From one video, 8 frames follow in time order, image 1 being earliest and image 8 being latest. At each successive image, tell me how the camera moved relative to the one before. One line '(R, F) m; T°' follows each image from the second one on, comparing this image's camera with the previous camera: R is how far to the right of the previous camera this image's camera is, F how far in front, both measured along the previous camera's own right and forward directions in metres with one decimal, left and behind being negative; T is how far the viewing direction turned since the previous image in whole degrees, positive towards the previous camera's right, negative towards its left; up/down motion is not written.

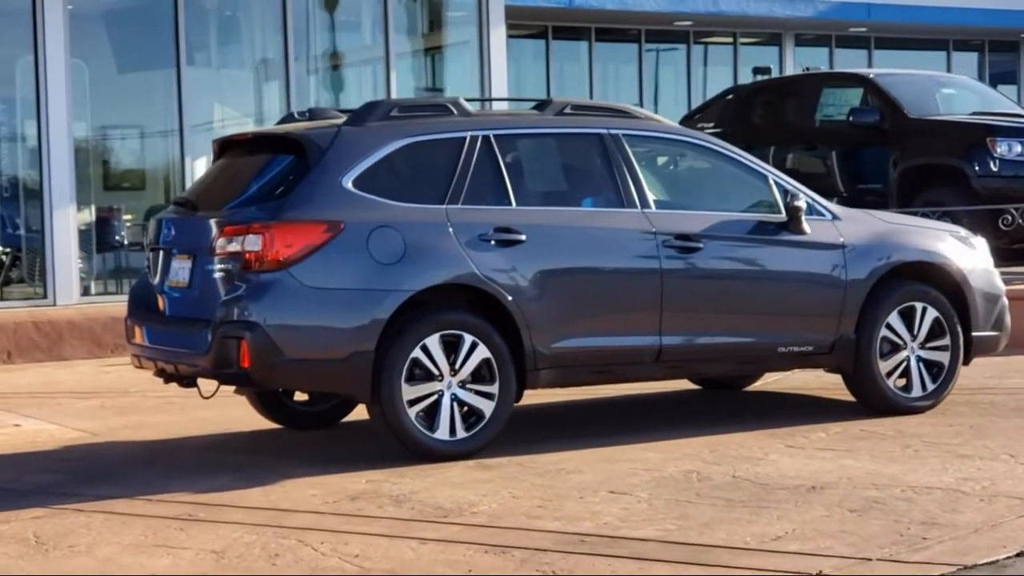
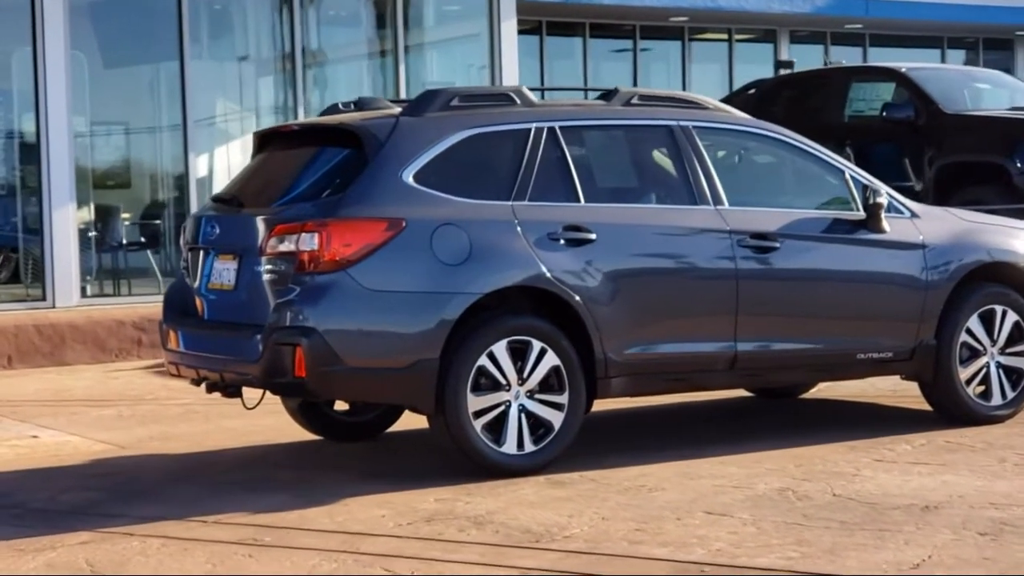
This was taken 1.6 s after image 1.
(-0.4, +0.5) m; +1°
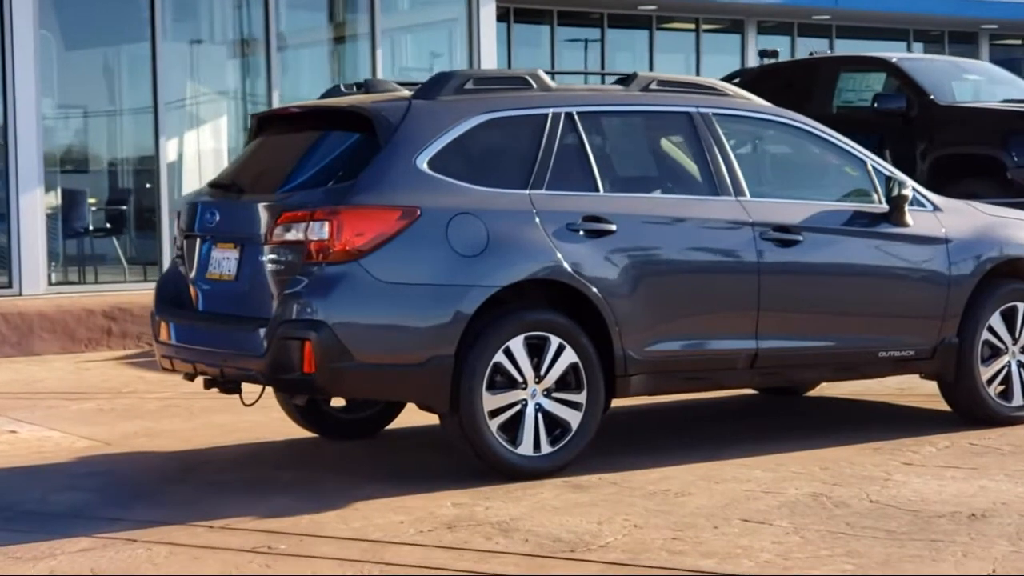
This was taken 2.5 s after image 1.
(-0.3, +0.3) m; +2°
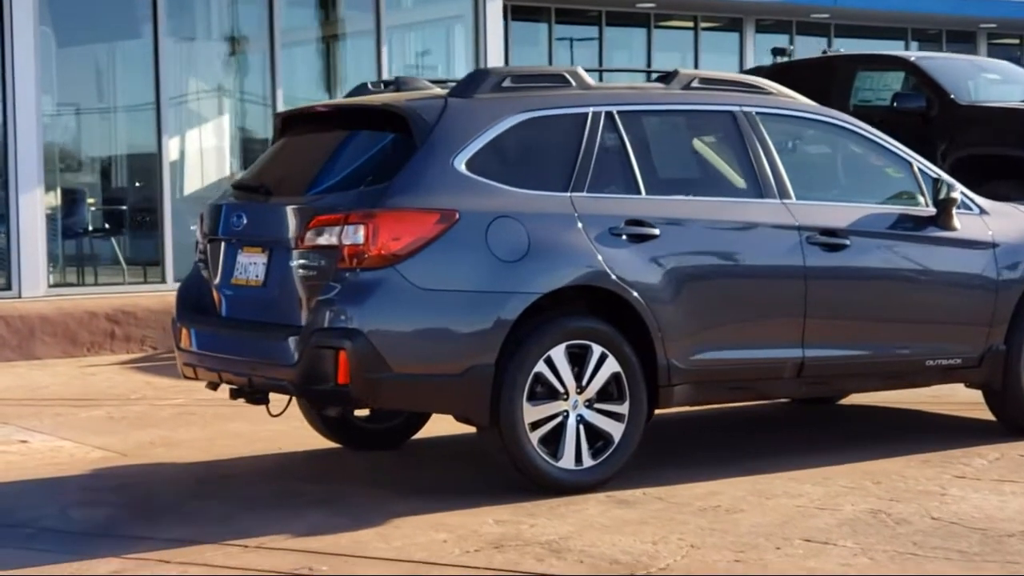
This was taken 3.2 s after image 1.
(-0.2, +0.3) m; +1°
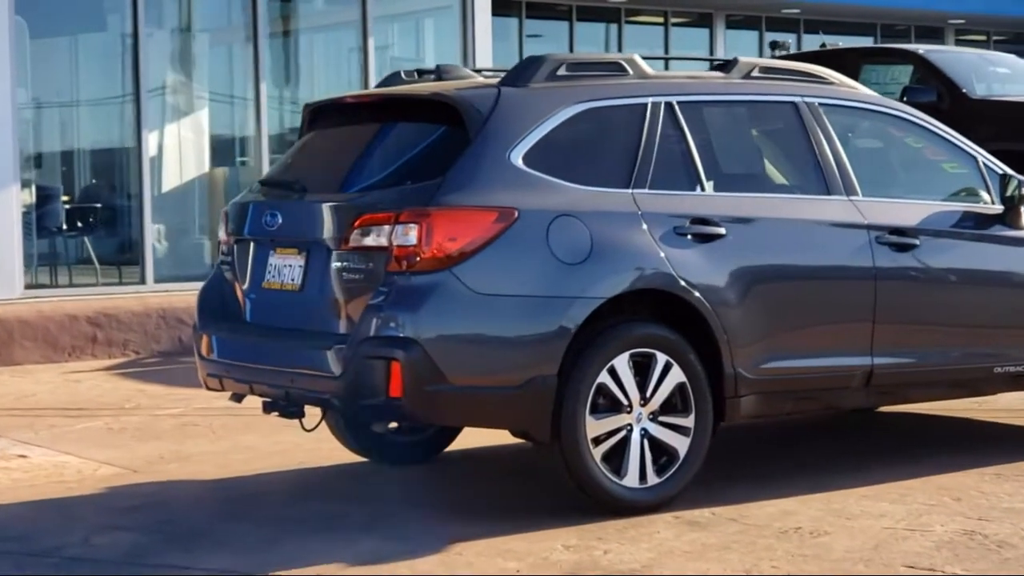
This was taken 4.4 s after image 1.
(-0.4, +0.5) m; +2°
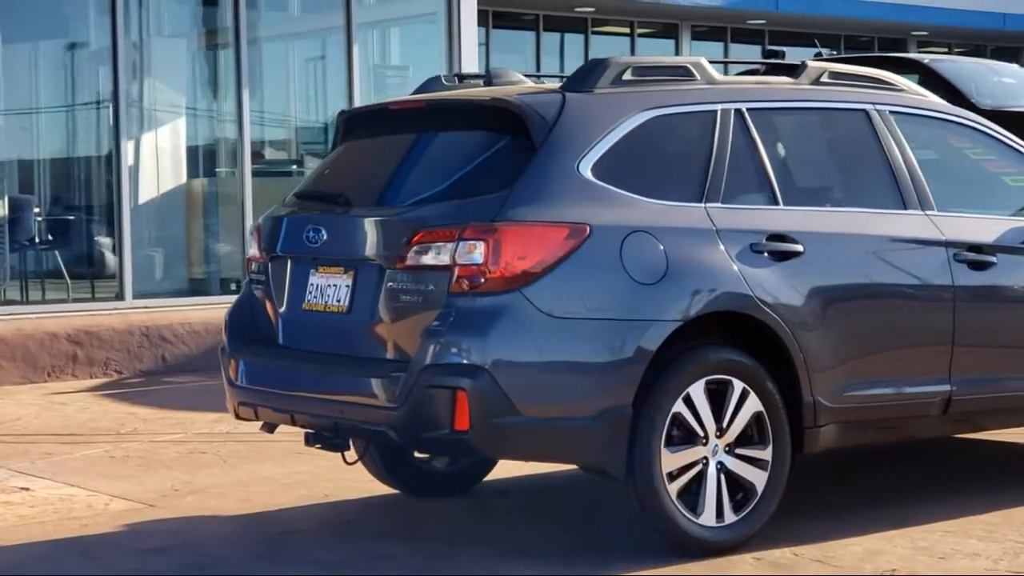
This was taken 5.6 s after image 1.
(-0.4, +0.5) m; +2°
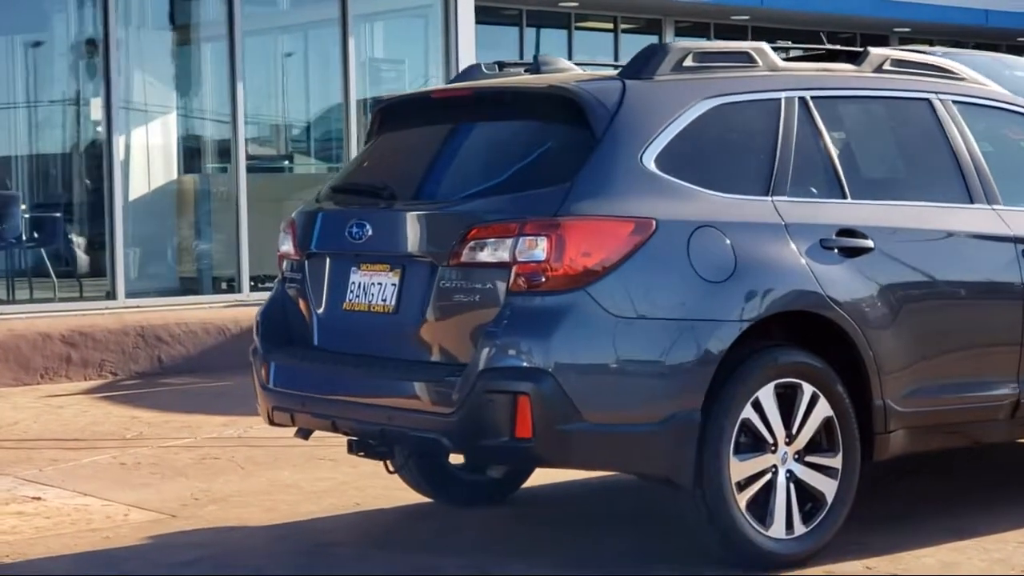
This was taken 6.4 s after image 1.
(-0.3, +0.3) m; +1°
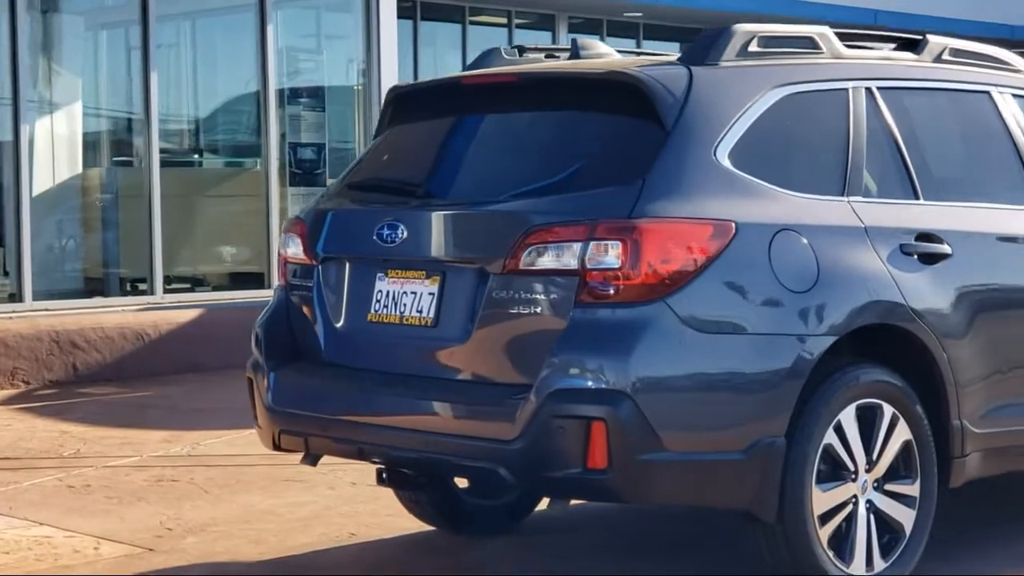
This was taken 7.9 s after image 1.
(-0.5, +0.6) m; +5°
